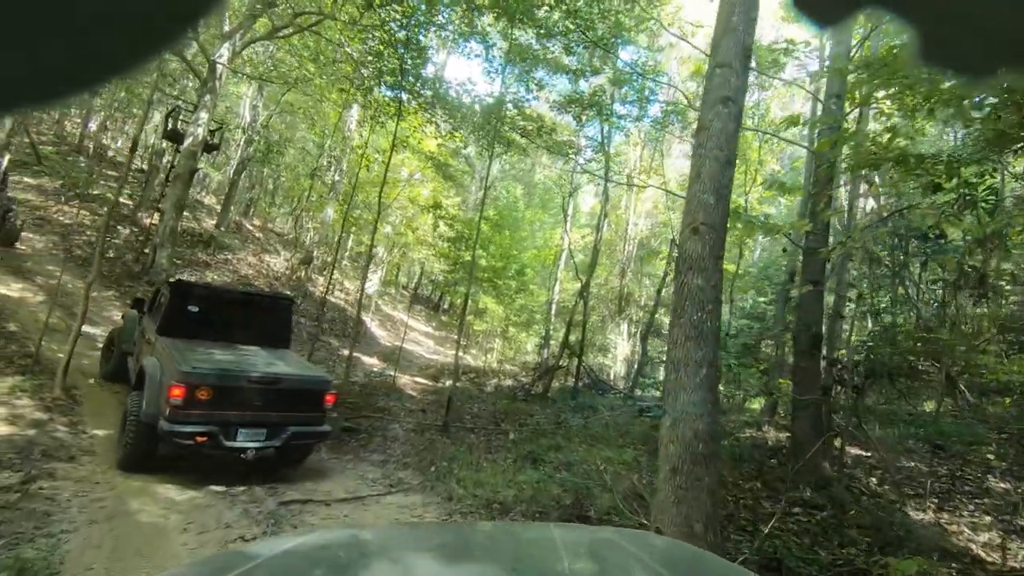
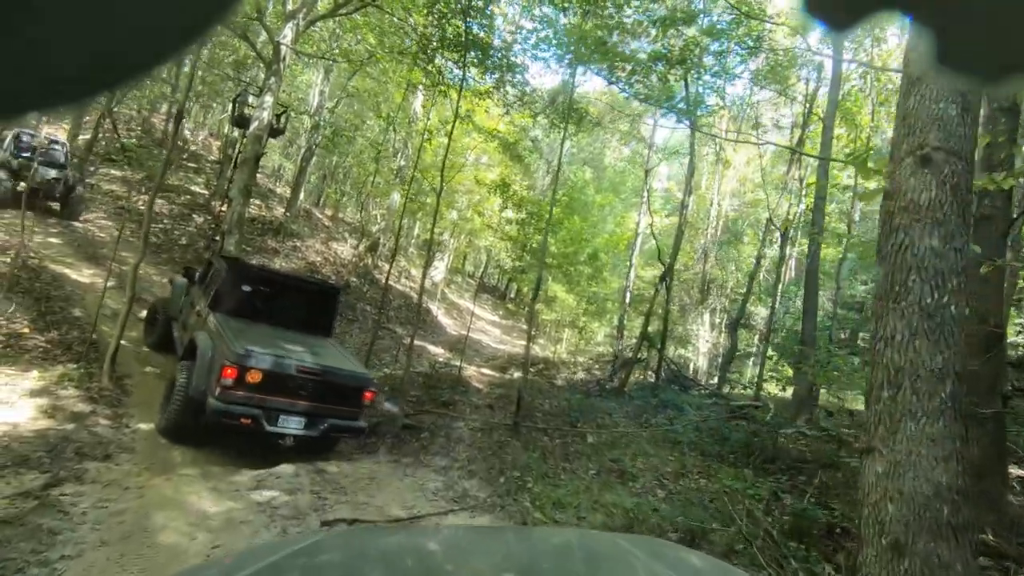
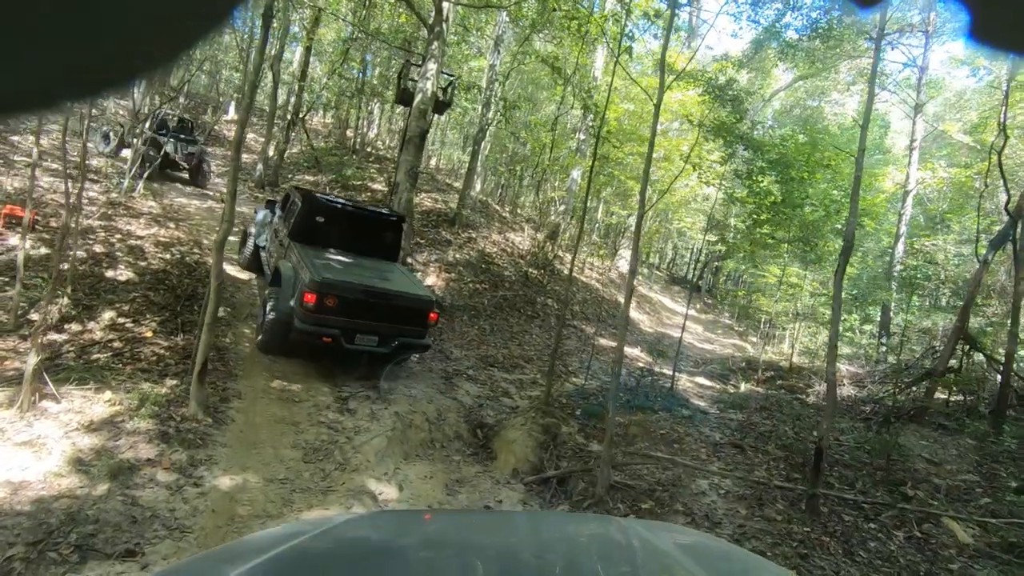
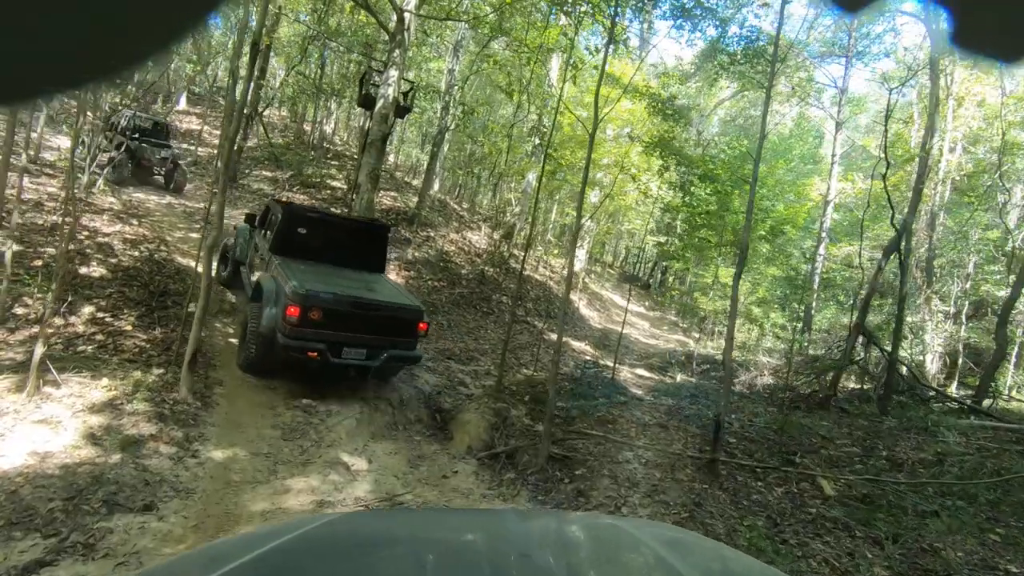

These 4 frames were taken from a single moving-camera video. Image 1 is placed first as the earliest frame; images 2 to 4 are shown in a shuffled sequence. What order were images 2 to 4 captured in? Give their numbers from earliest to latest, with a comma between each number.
2, 4, 3
